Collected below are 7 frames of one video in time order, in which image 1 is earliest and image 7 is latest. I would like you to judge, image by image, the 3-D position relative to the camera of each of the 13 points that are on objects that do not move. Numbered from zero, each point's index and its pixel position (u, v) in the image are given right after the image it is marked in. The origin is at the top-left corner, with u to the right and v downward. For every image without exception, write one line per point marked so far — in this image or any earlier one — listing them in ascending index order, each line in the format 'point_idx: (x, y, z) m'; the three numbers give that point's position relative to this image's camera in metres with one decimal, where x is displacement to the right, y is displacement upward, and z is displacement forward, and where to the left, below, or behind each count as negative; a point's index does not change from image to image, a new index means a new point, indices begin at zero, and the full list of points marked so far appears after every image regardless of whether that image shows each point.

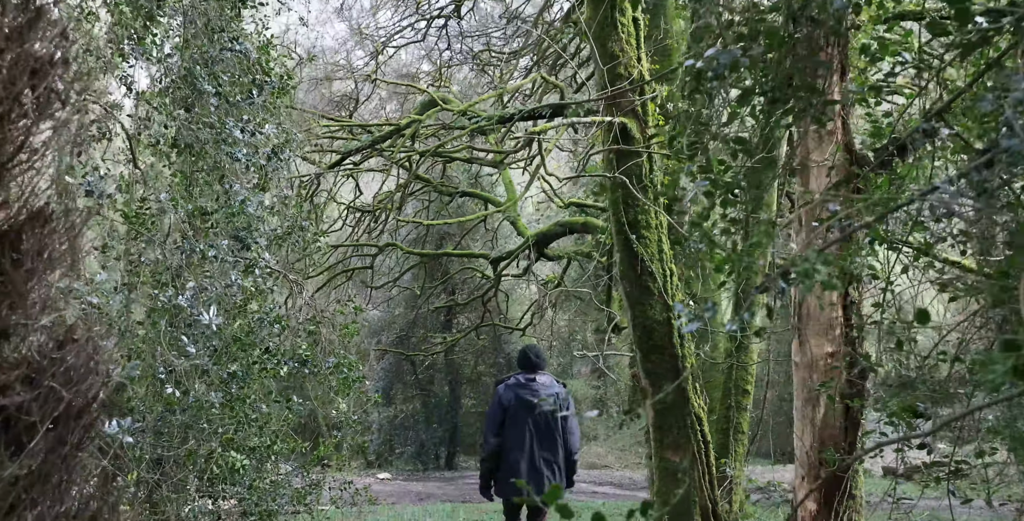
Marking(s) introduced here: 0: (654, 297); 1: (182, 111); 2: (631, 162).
0: (+0.8, -0.2, +7.2) m
1: (-1.8, +0.8, +6.7) m
2: (+0.7, +0.6, +7.0) m
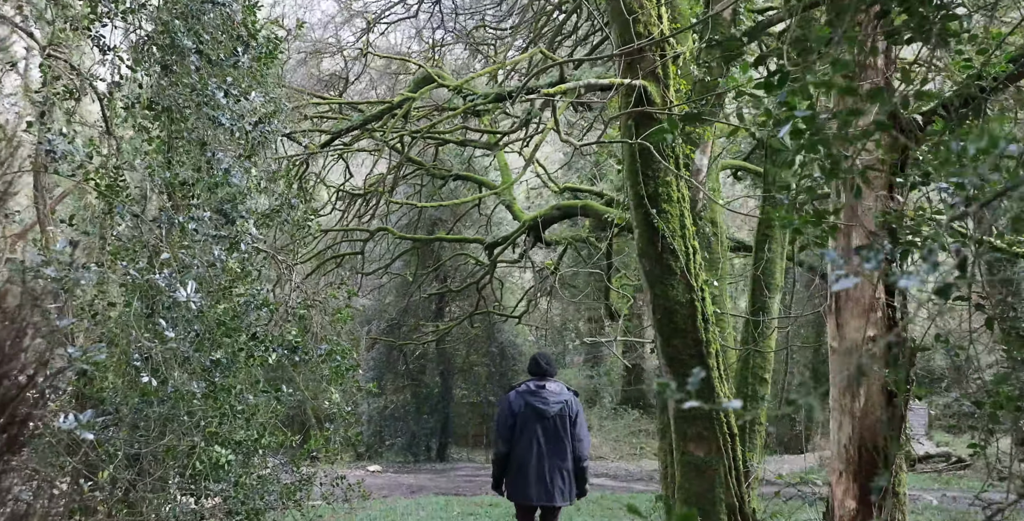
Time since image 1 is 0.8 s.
0: (+0.9, -0.1, +6.7) m
1: (-1.7, +0.9, +6.2) m
2: (+0.7, +0.7, +6.5) m
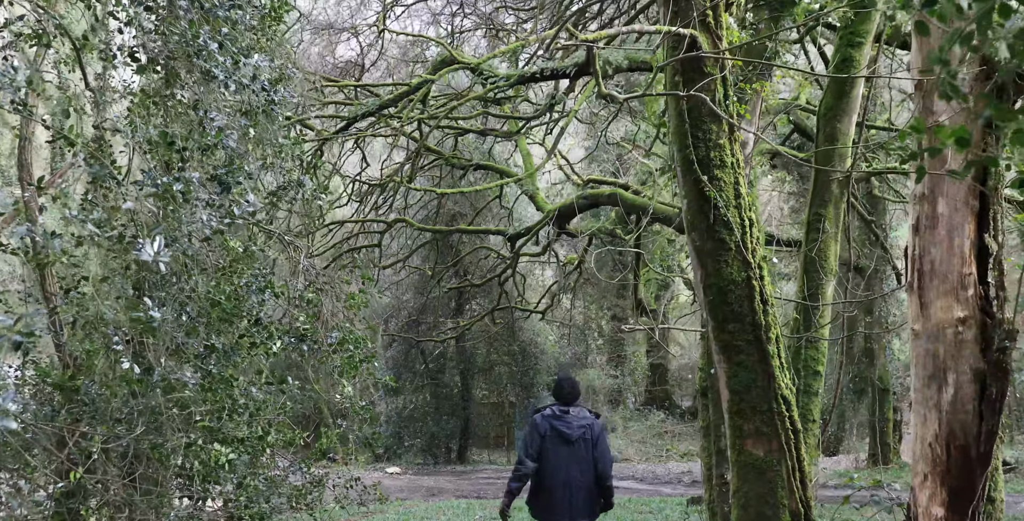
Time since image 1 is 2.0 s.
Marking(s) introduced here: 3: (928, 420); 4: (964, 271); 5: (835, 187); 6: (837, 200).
0: (+1.0, +0.1, +5.9) m
1: (-1.6, +1.0, +5.5) m
2: (+0.9, +0.8, +5.7) m
3: (+1.8, -0.7, +5.5) m
4: (+1.8, 0.0, +5.1) m
5: (+2.1, +0.5, +8.1) m
6: (+2.1, +0.4, +8.0) m
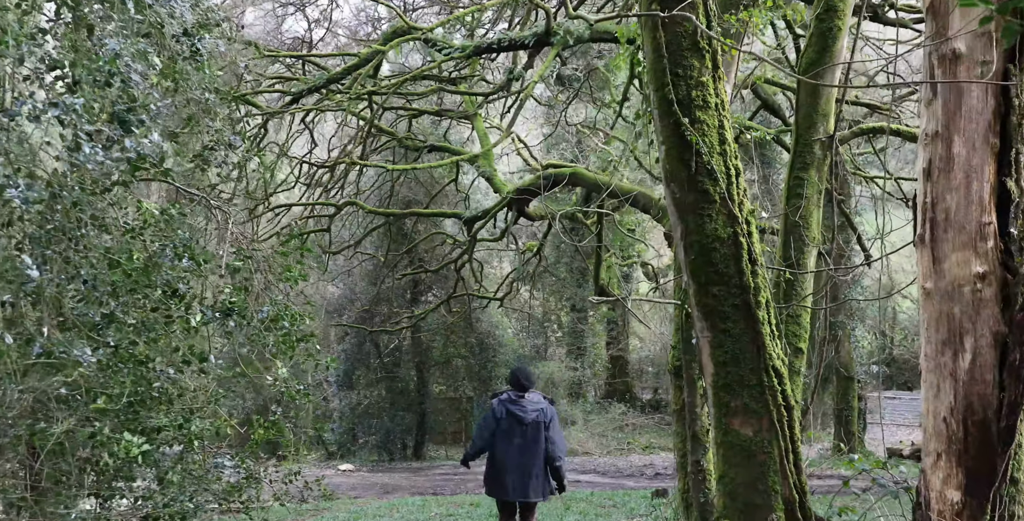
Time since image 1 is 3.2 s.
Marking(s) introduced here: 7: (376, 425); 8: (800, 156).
0: (+0.8, +0.2, +5.2) m
1: (-1.8, +1.2, +4.7) m
2: (+0.7, +1.0, +5.0) m
3: (+1.7, -0.5, +4.9) m
4: (+1.7, +0.1, +4.5) m
5: (+1.8, +0.7, +7.4) m
6: (+1.8, +0.6, +7.4) m
7: (-2.1, -2.5, +19.8) m
8: (+1.7, +0.6, +7.5) m
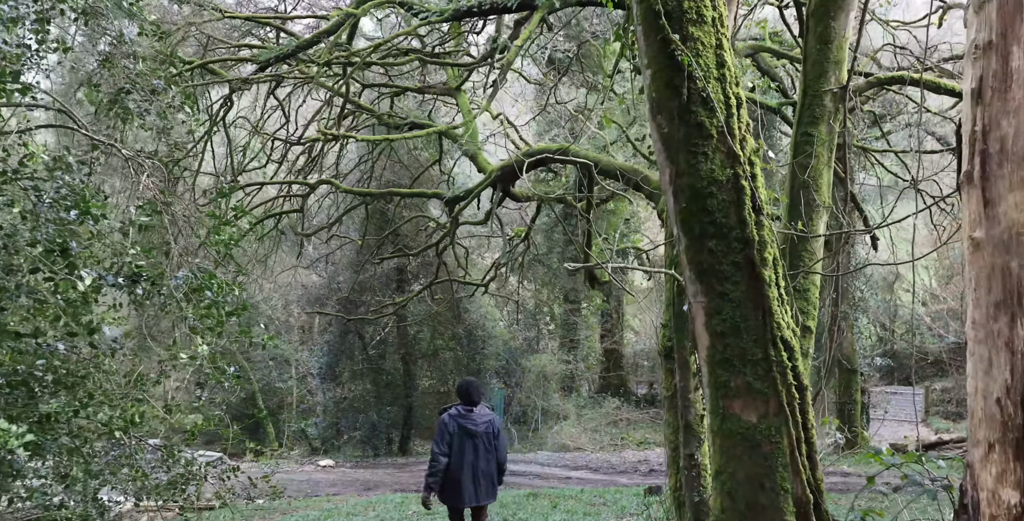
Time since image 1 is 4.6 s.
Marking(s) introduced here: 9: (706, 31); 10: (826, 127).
0: (+0.7, +0.4, +4.4) m
1: (-1.9, +1.4, +3.8) m
2: (+0.5, +1.1, +4.1) m
3: (+1.5, -0.3, +4.0) m
4: (+1.5, +0.3, +3.6) m
5: (+1.6, +0.8, +6.5) m
6: (+1.6, +0.8, +6.5) m
7: (-2.3, -2.3, +18.9) m
8: (+1.5, +0.8, +6.6) m
9: (+0.6, +0.8, +4.1) m
10: (+1.6, +0.7, +6.5) m
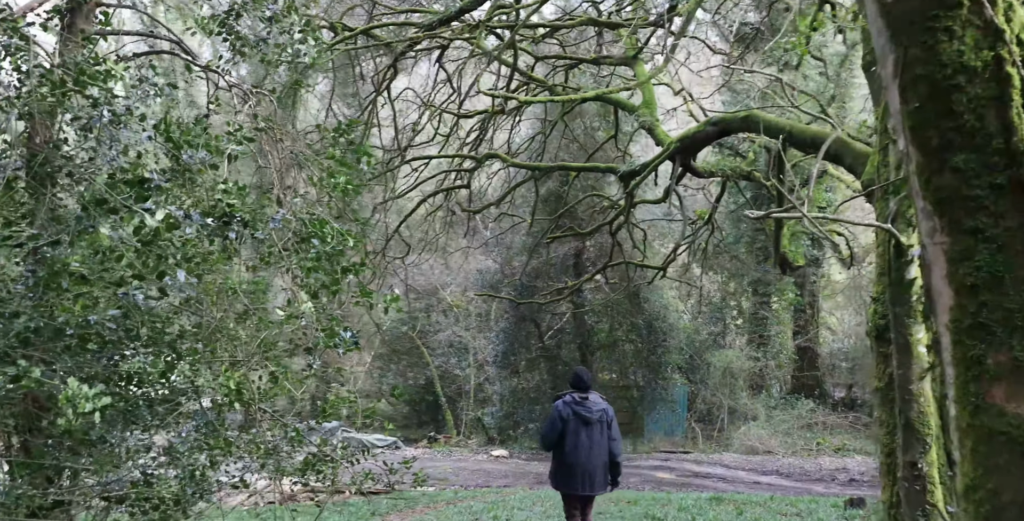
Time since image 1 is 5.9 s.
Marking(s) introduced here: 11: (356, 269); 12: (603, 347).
0: (+1.1, +0.6, +3.1) m
1: (-1.6, +1.6, +2.9) m
2: (+0.9, +1.3, +2.9) m
3: (+1.8, -0.2, +2.6) m
4: (+1.8, +0.5, +2.2) m
5: (+2.4, +1.0, +5.1) m
6: (+2.4, +0.9, +5.1) m
7: (+0.2, -2.1, +17.9) m
8: (+2.3, +0.9, +5.2) m
9: (+1.0, +0.9, +2.9) m
10: (+2.3, +0.9, +5.1) m
11: (-0.6, 0.0, +5.1) m
12: (+1.2, -1.2, +17.6) m
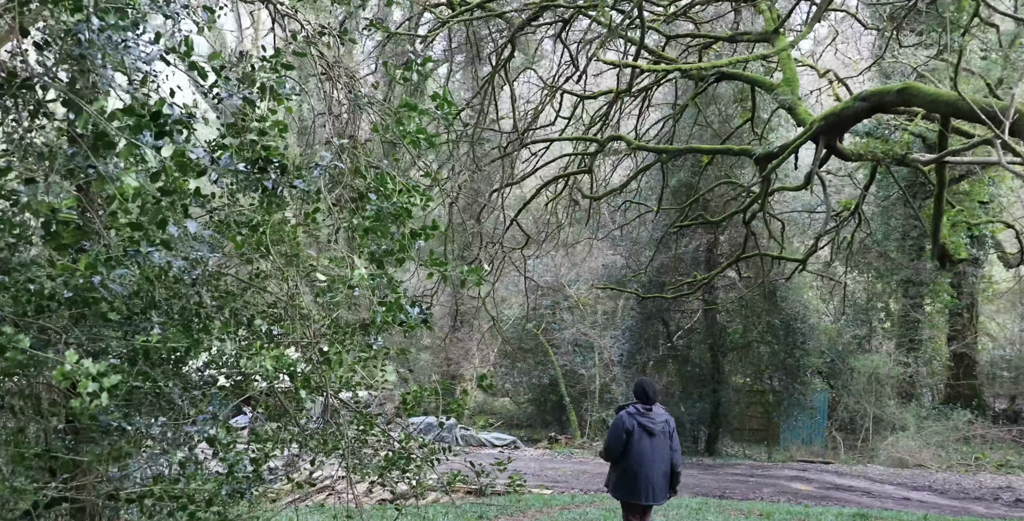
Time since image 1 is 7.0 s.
0: (+1.2, +0.7, +2.0) m
1: (-1.4, +1.7, +2.1) m
2: (+1.0, +1.4, +1.9) m
3: (+1.9, -0.1, +1.5) m
4: (+1.8, +0.6, +1.1) m
5: (+2.7, +1.1, +3.9) m
6: (+2.7, +1.0, +3.9) m
7: (+1.9, -2.0, +16.8) m
8: (+2.6, +1.0, +3.9) m
9: (+1.1, +1.0, +1.8) m
10: (+2.7, +0.9, +3.9) m
11: (-0.3, +0.1, +4.2) m
12: (+2.9, -1.1, +16.4) m
